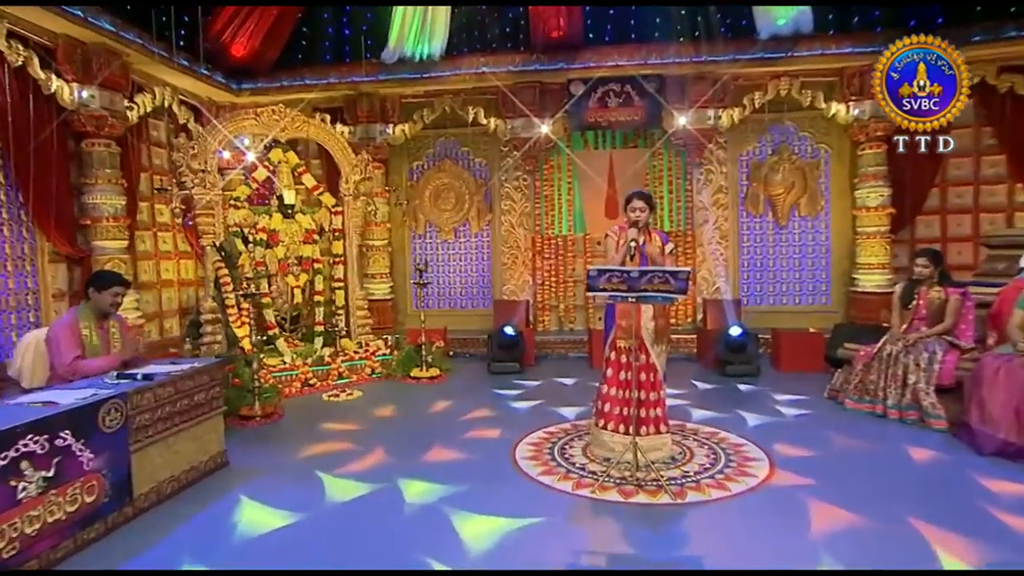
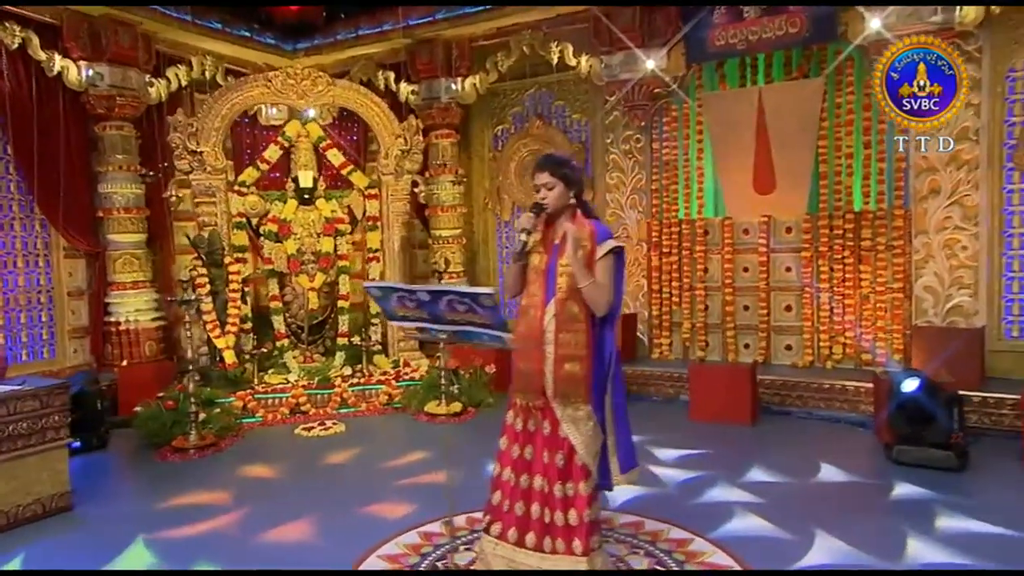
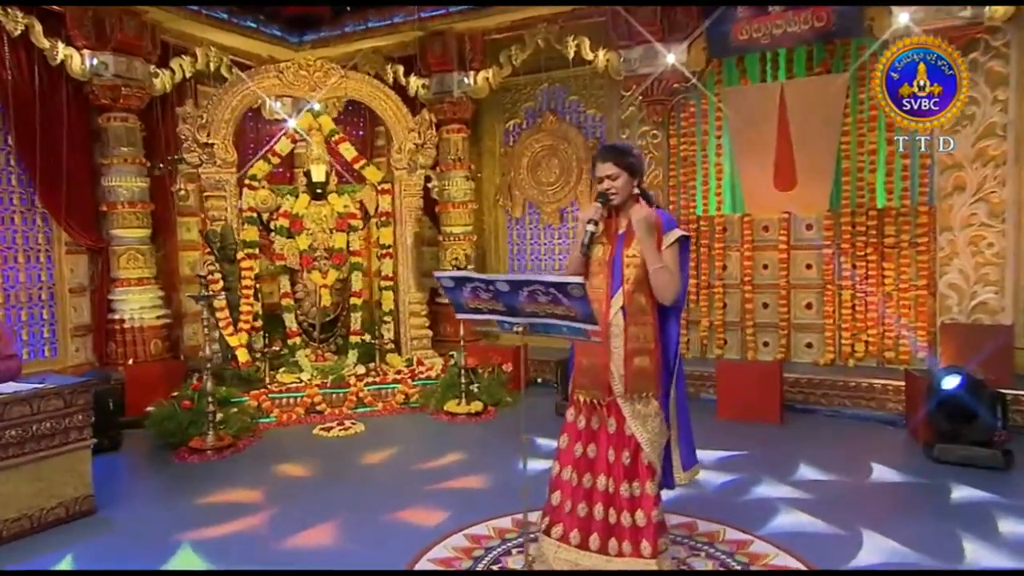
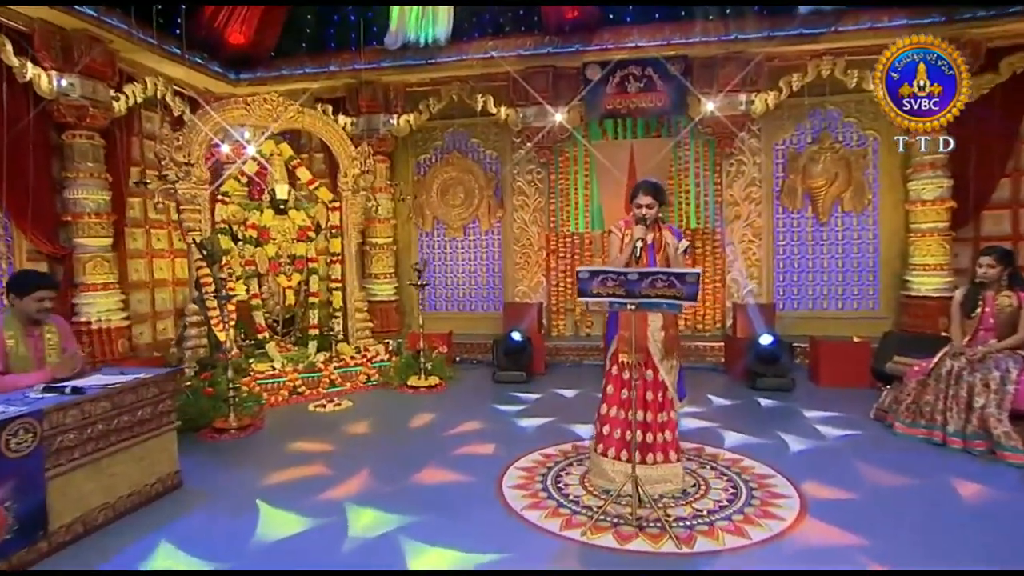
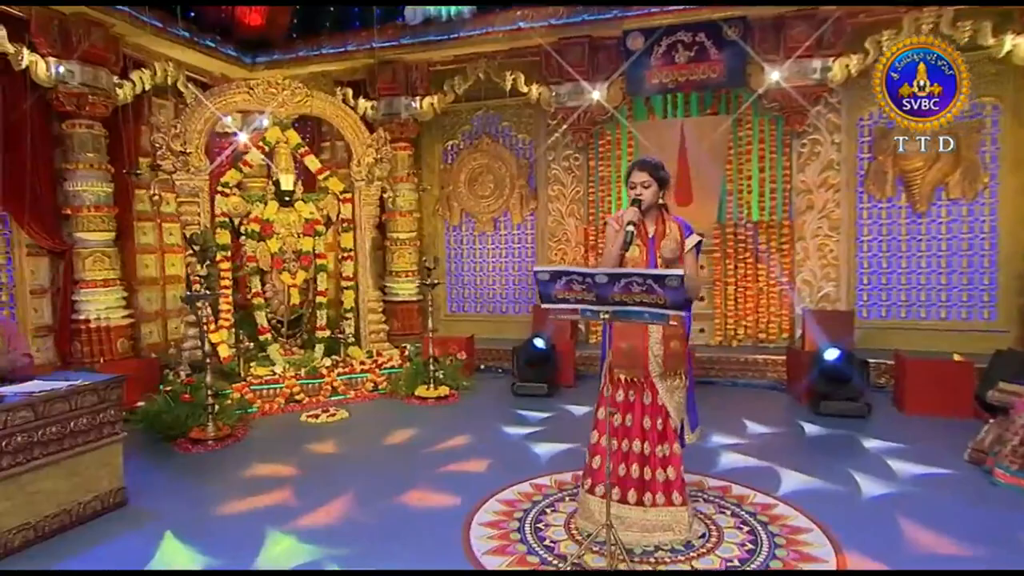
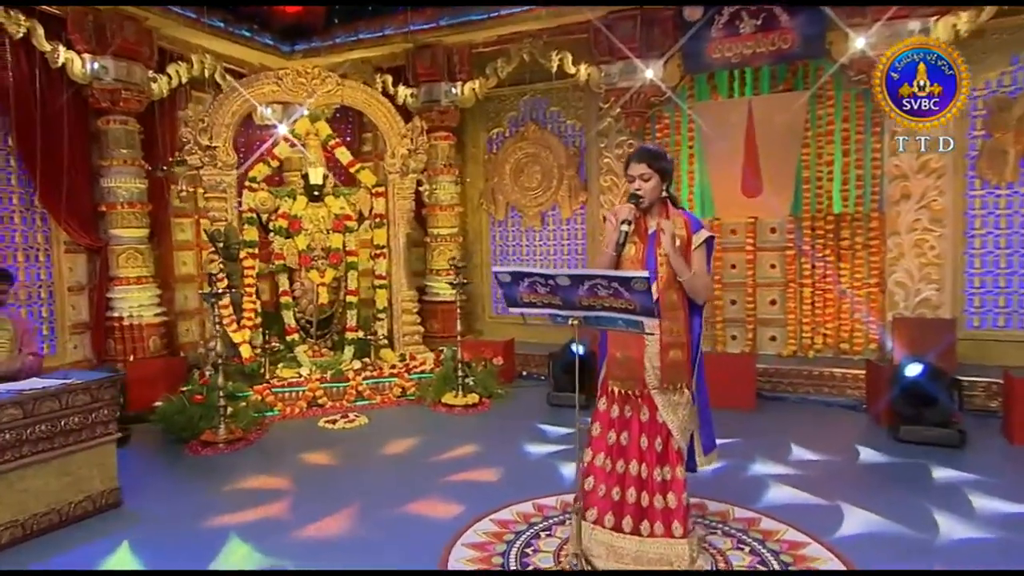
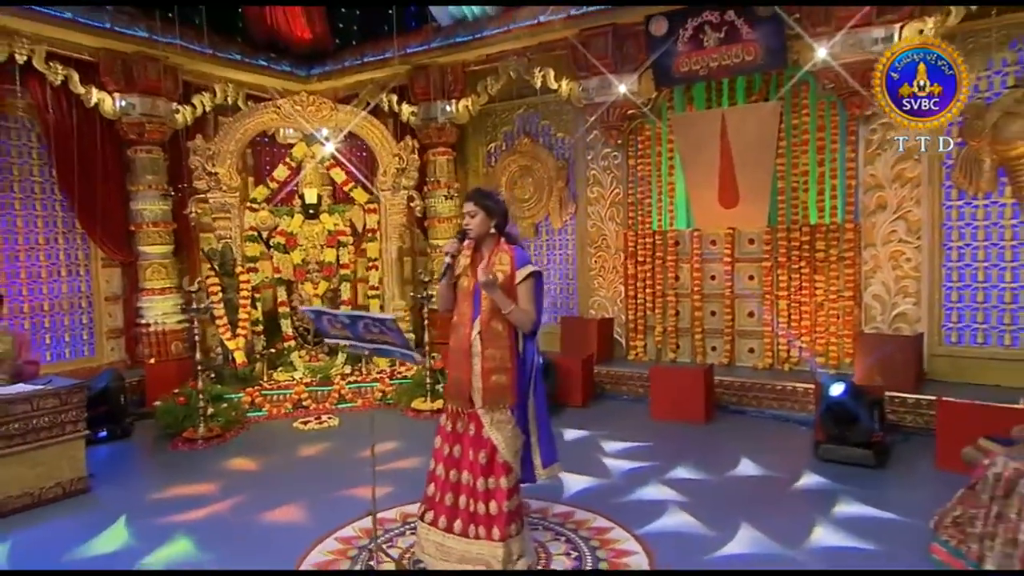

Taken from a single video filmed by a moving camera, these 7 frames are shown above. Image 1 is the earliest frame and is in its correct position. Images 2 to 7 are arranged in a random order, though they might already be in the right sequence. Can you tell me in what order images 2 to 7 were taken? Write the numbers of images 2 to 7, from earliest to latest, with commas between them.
4, 5, 6, 3, 2, 7
